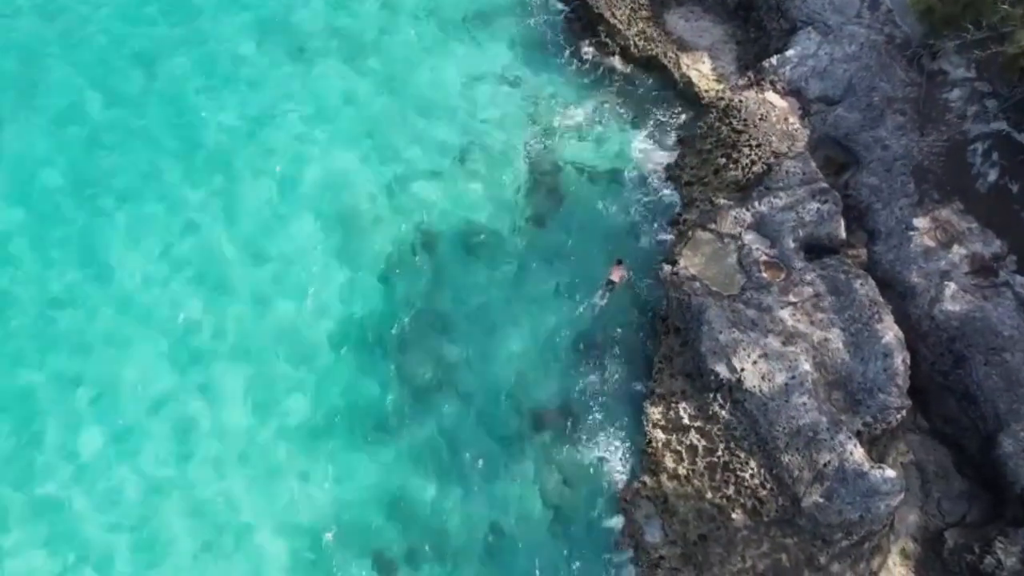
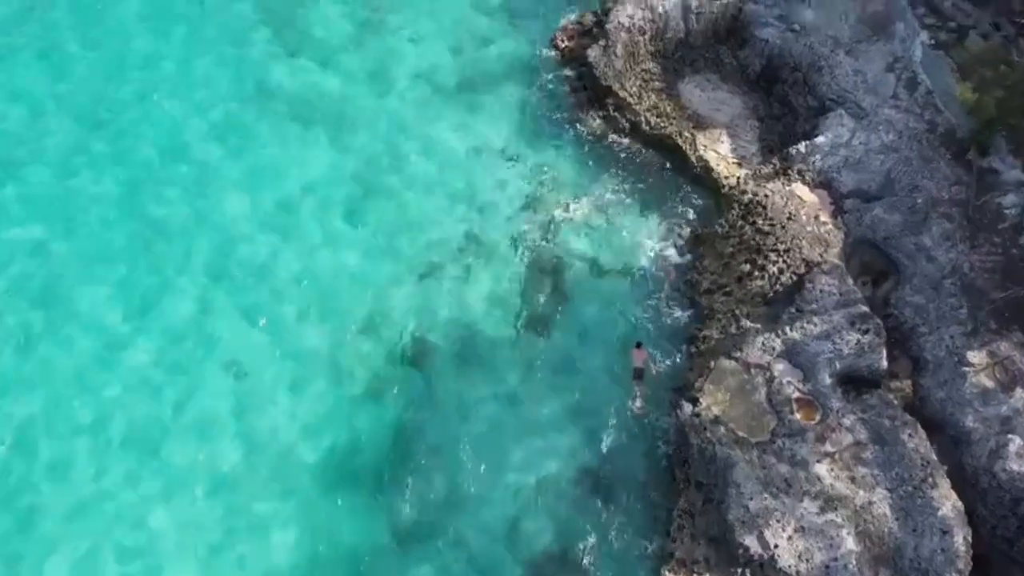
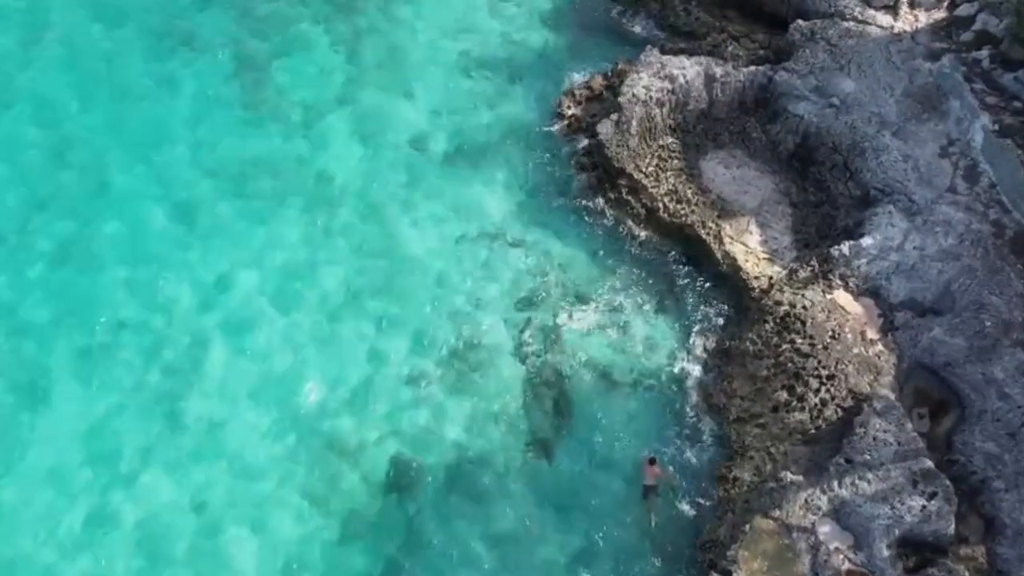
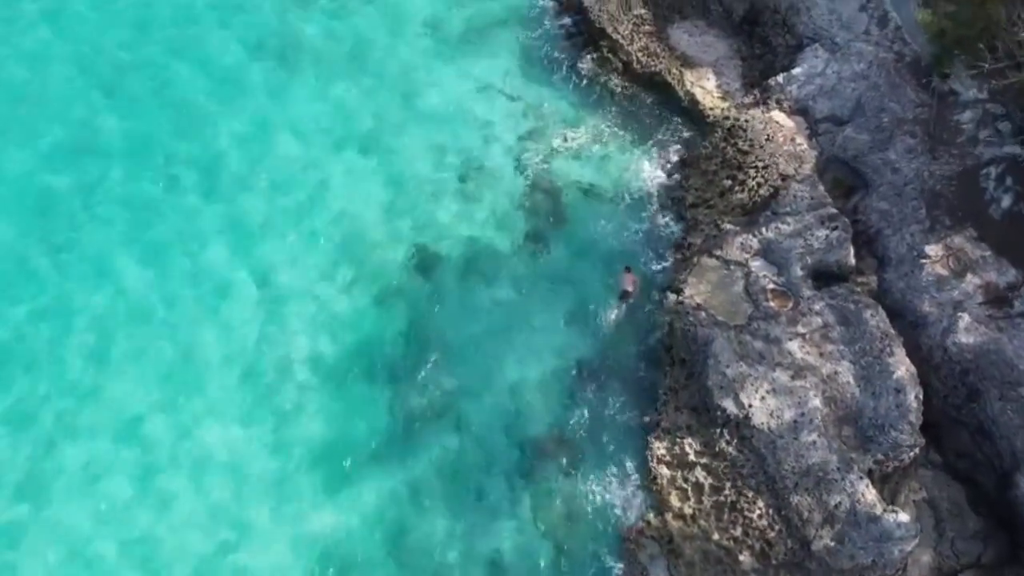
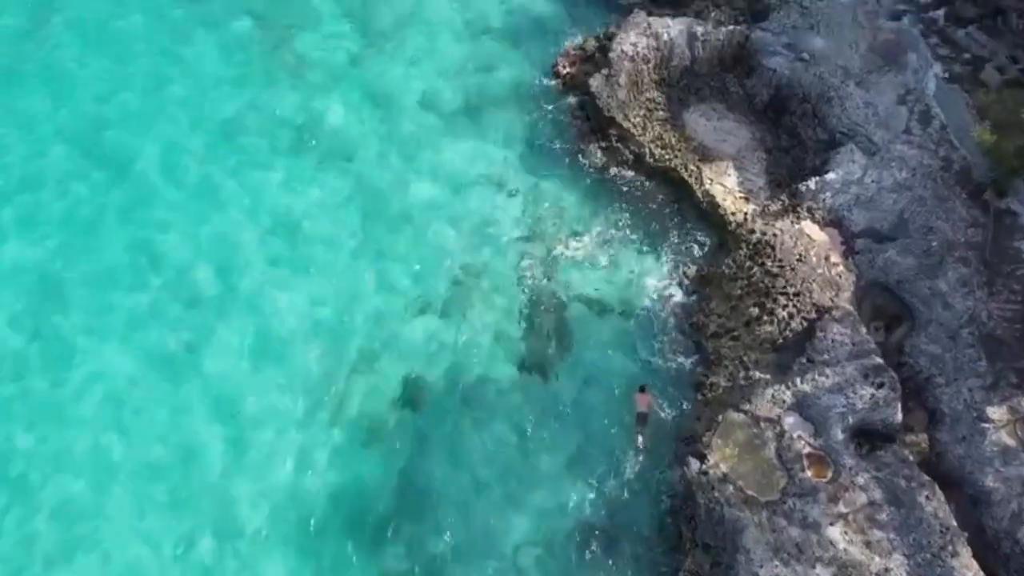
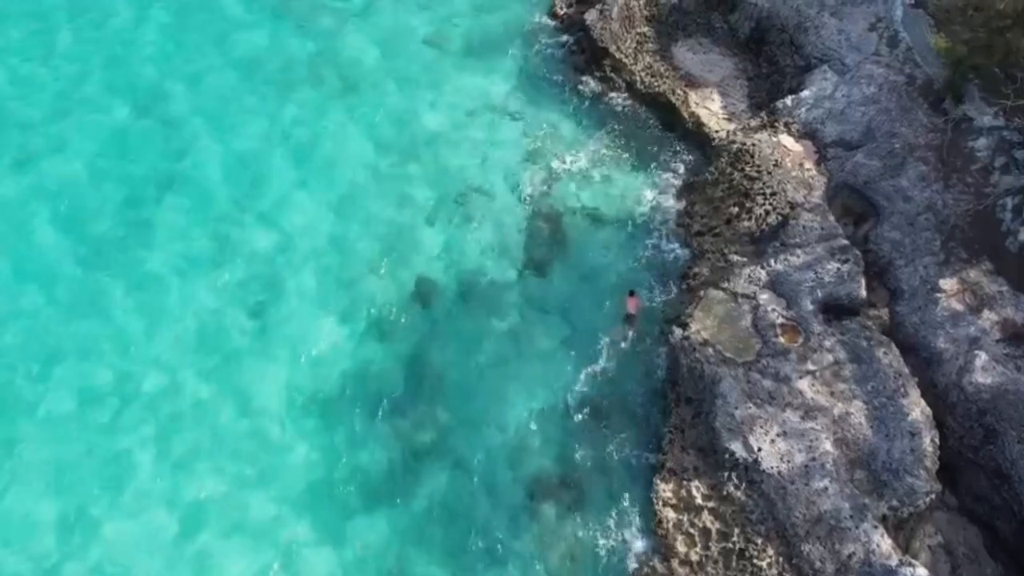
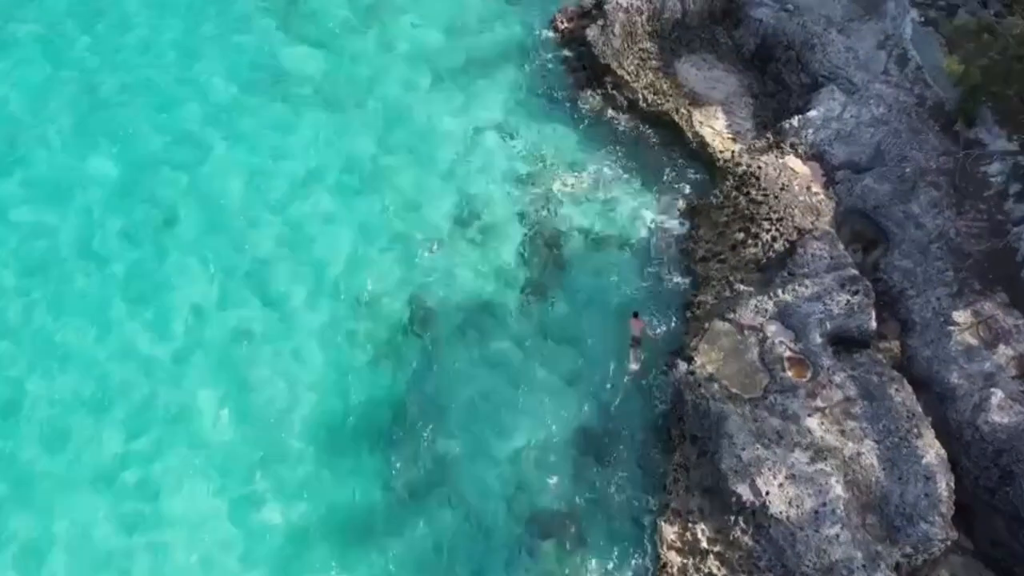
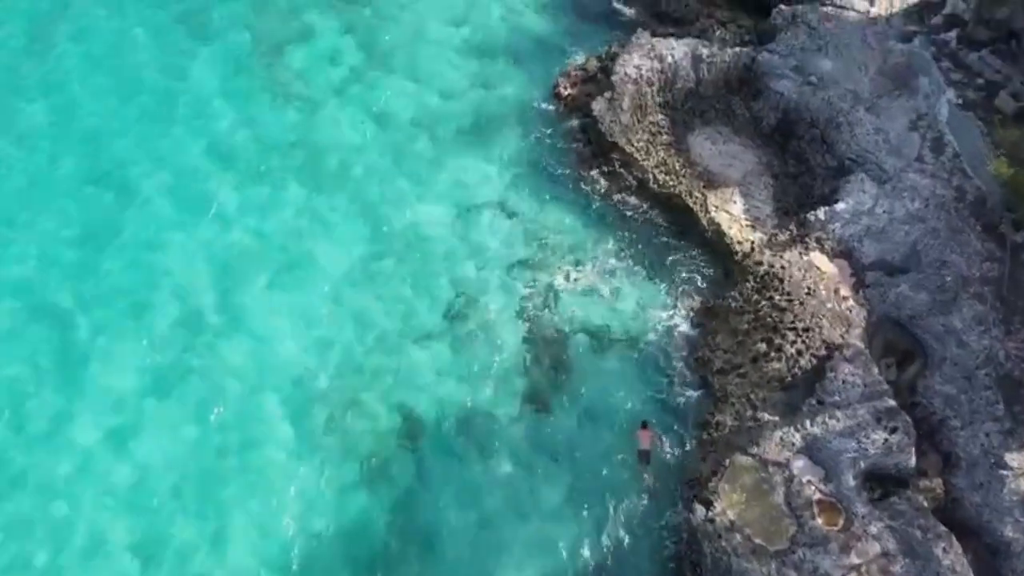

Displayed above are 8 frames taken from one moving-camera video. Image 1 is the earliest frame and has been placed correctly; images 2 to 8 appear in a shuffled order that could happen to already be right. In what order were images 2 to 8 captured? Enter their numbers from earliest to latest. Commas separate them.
4, 6, 7, 2, 5, 8, 3
